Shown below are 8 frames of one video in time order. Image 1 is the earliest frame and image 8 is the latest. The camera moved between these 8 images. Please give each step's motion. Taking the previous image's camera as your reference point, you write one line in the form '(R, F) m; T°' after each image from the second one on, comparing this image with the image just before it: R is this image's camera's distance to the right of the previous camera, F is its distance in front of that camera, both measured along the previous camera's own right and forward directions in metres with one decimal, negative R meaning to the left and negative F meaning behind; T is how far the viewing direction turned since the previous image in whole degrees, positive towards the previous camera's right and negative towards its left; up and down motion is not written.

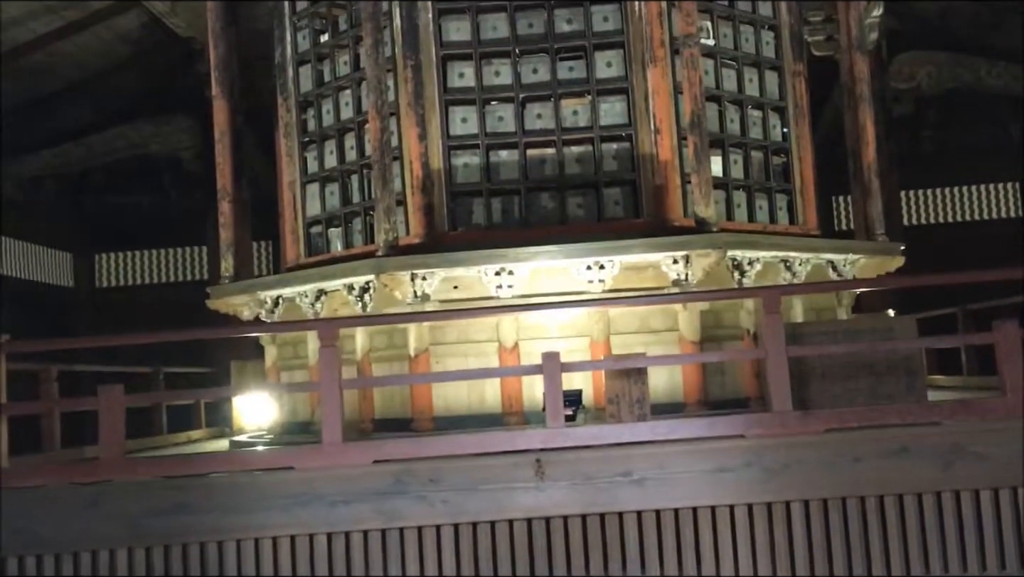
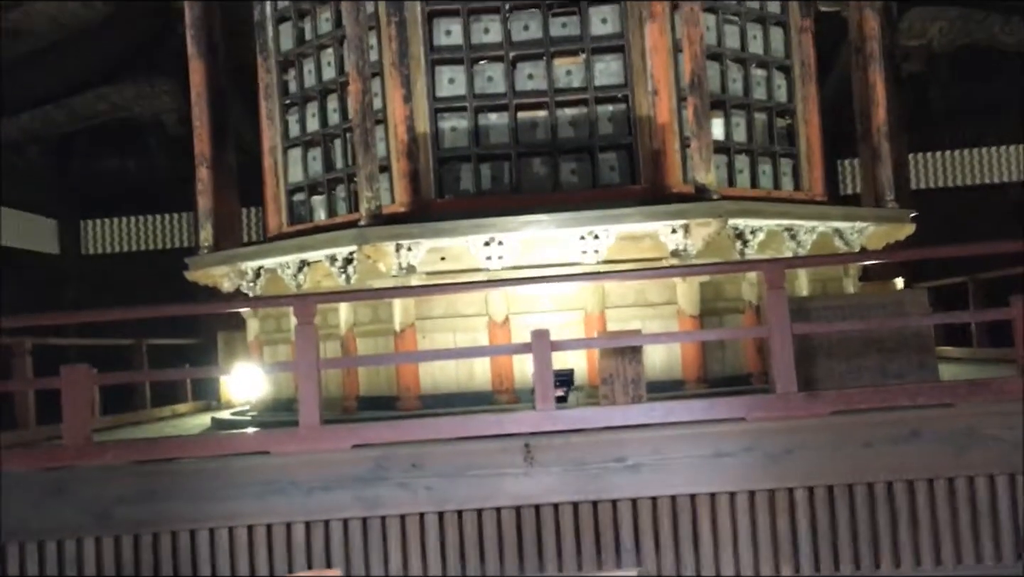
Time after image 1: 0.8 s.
(+0.1, +0.3) m; 0°
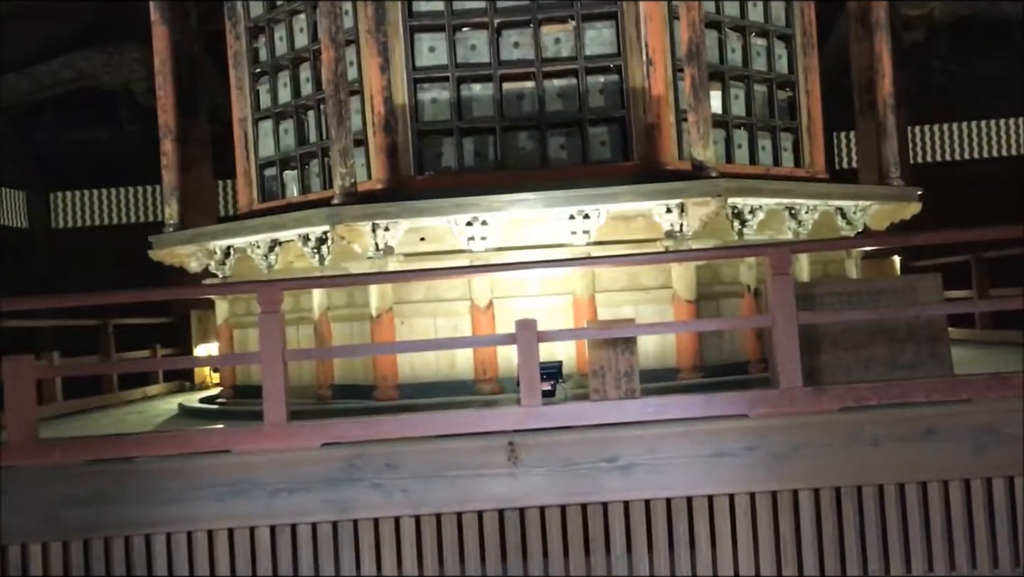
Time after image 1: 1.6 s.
(0.0, +0.4) m; +1°
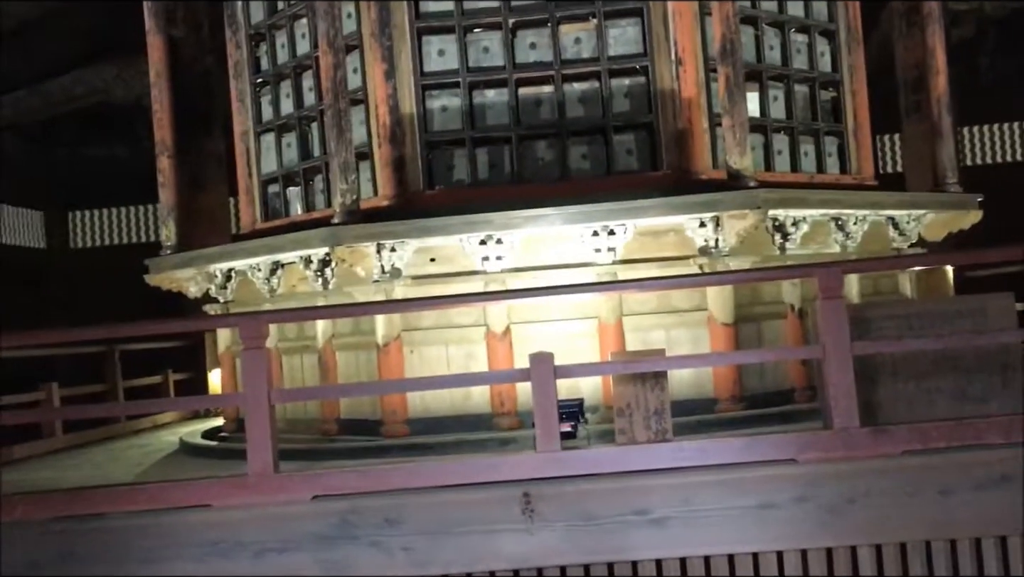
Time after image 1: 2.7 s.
(+0.1, +0.5) m; -2°
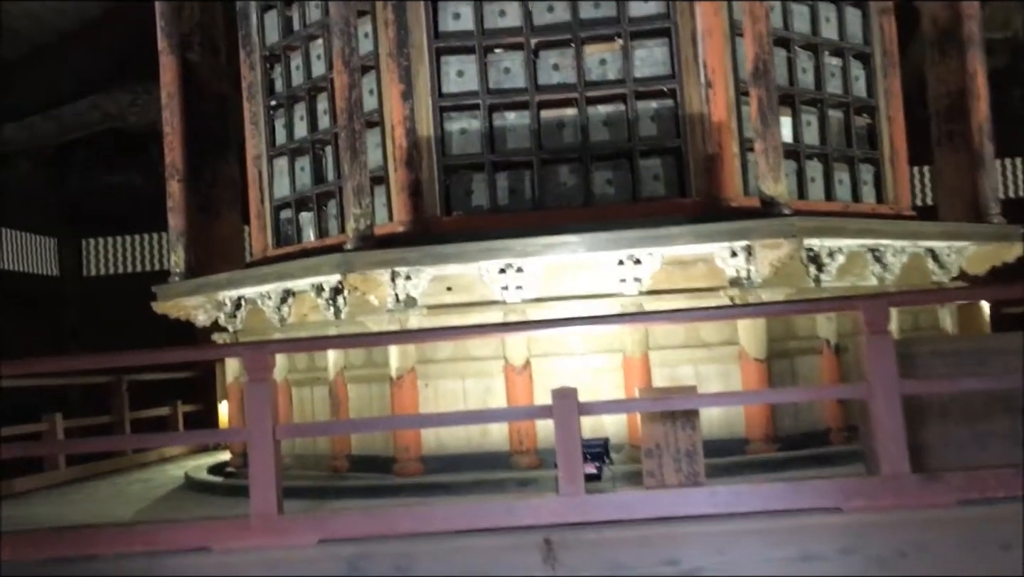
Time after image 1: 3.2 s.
(0.0, +0.2) m; -1°
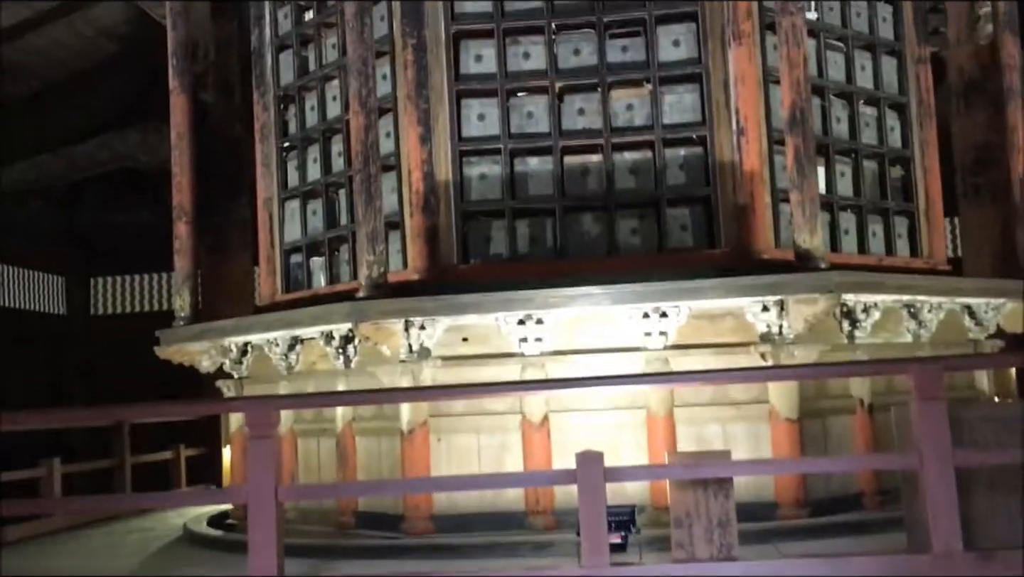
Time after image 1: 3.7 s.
(0.0, +0.2) m; -1°
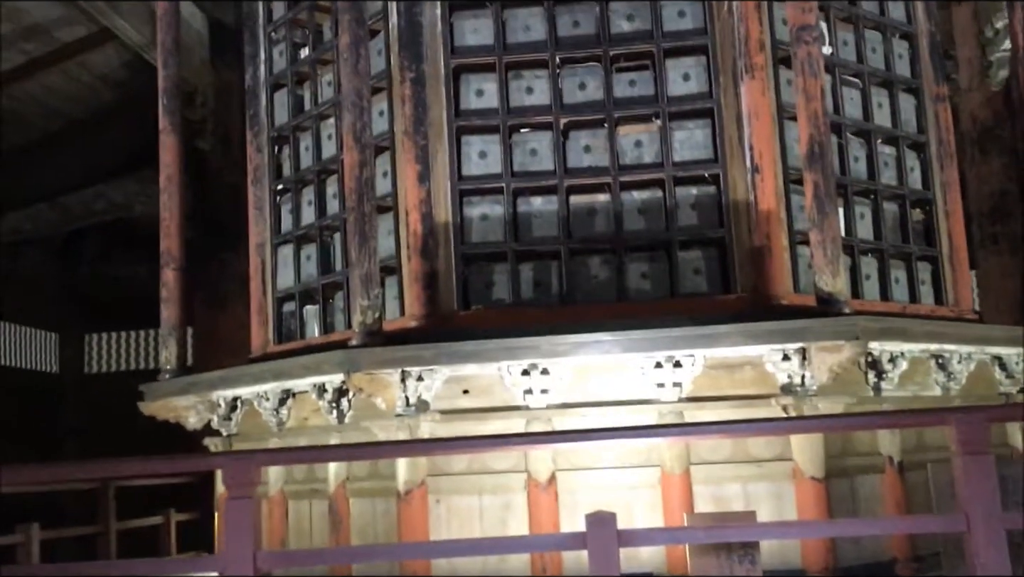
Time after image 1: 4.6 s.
(0.0, +0.3) m; 0°
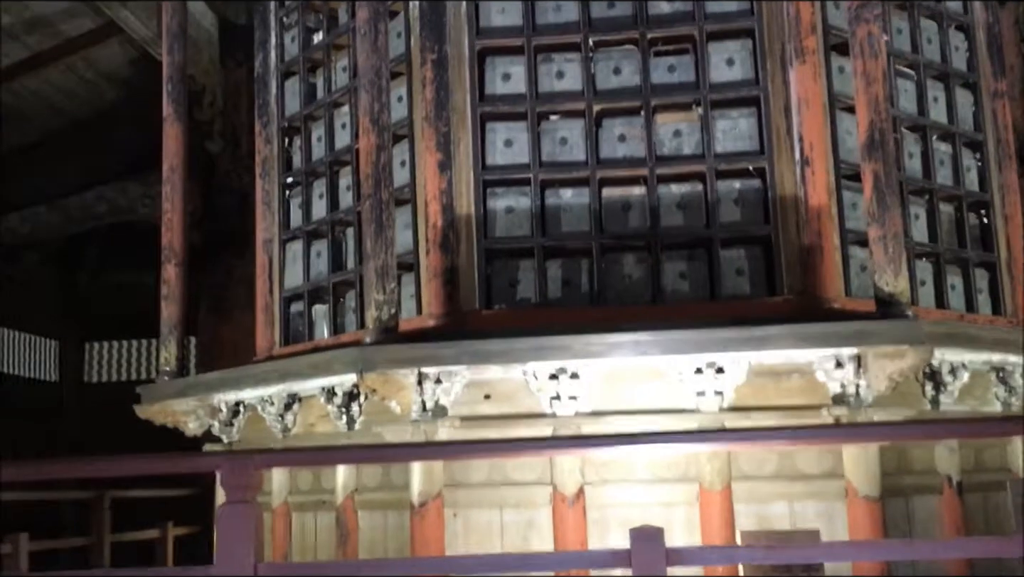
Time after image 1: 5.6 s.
(-0.1, +0.3) m; 0°
